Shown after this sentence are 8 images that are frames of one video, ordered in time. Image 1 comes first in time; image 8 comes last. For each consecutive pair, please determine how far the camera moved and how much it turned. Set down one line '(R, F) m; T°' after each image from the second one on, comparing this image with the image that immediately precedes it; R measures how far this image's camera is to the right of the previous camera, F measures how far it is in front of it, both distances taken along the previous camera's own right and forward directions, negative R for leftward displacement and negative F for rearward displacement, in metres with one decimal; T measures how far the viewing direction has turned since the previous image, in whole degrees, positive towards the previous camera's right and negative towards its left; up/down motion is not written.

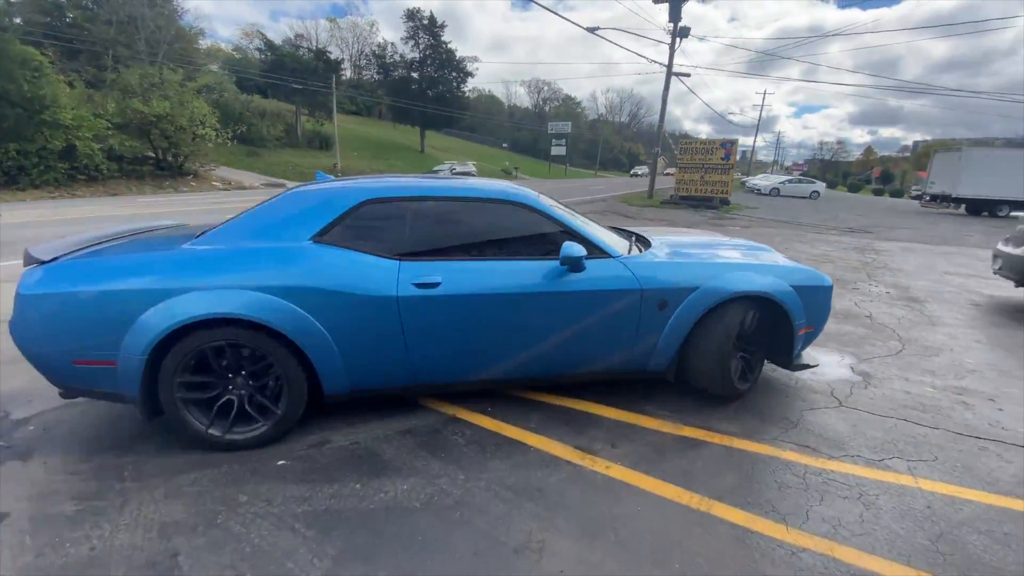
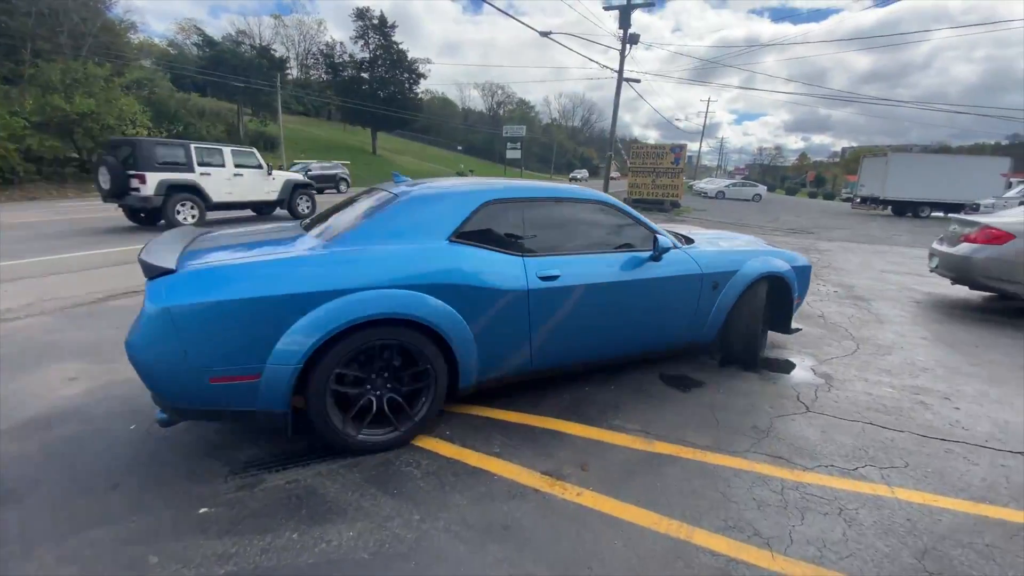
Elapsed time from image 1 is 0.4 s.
(0.0, +0.3) m; +5°
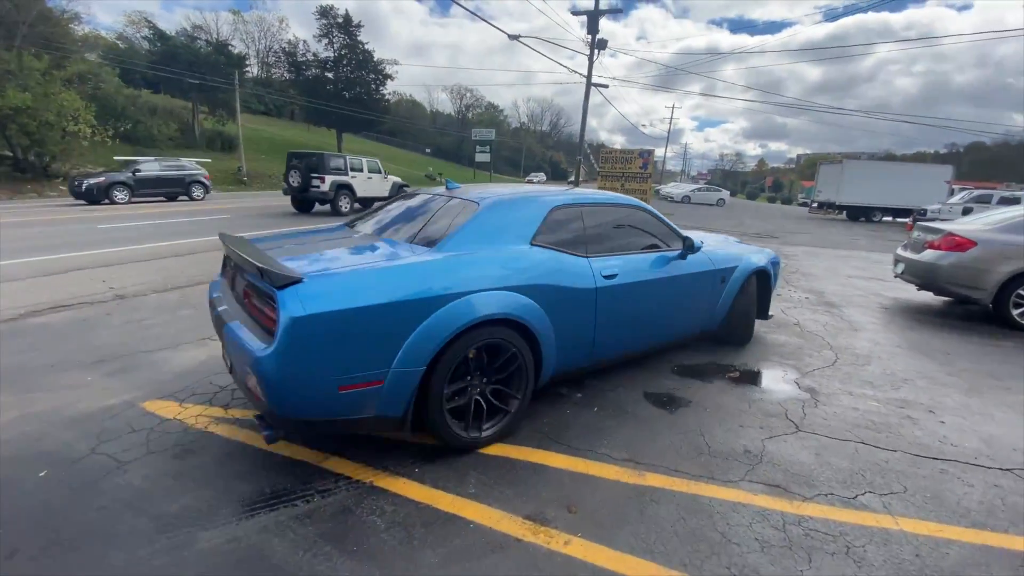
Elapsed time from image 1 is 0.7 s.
(0.0, +0.3) m; +4°
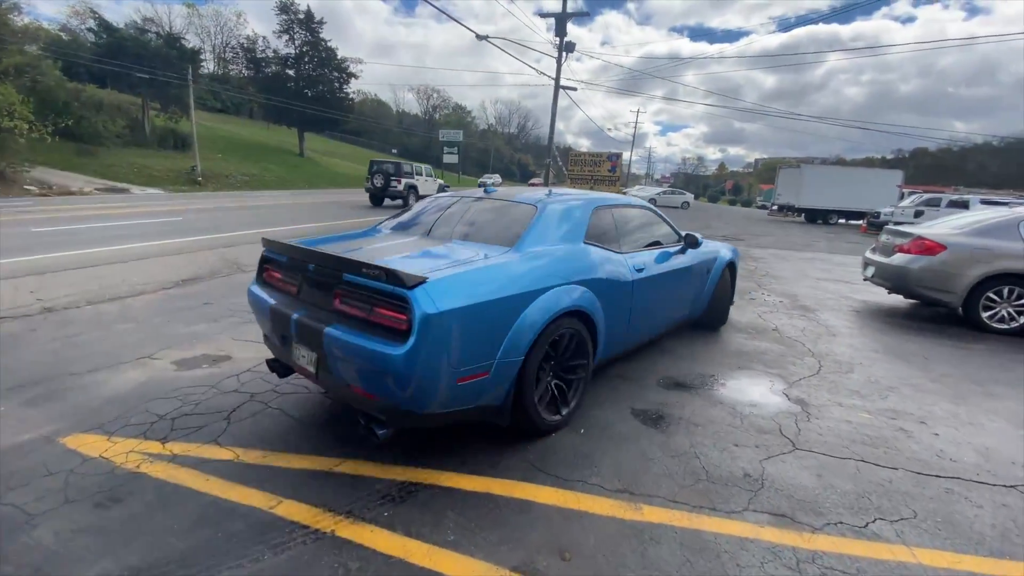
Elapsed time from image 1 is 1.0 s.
(-0.1, +0.3) m; +4°
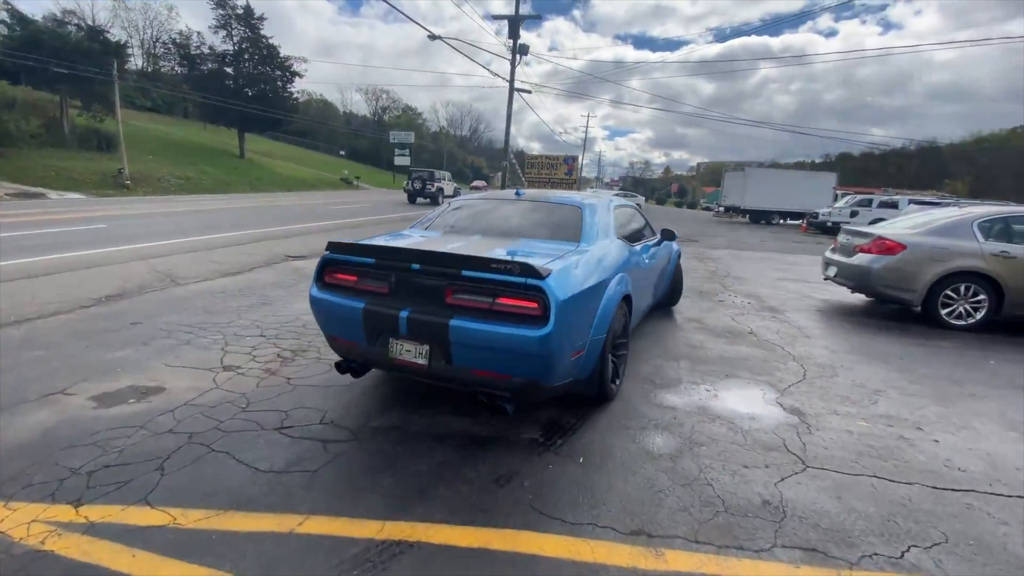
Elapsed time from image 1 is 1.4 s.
(-0.2, +0.4) m; +5°
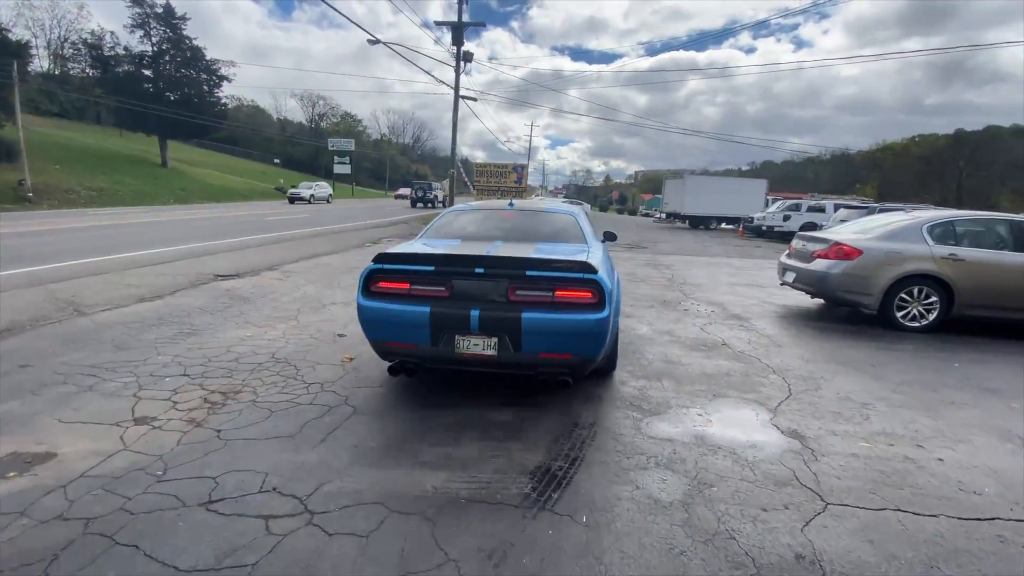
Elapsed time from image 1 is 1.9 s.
(-0.2, +0.5) m; +6°
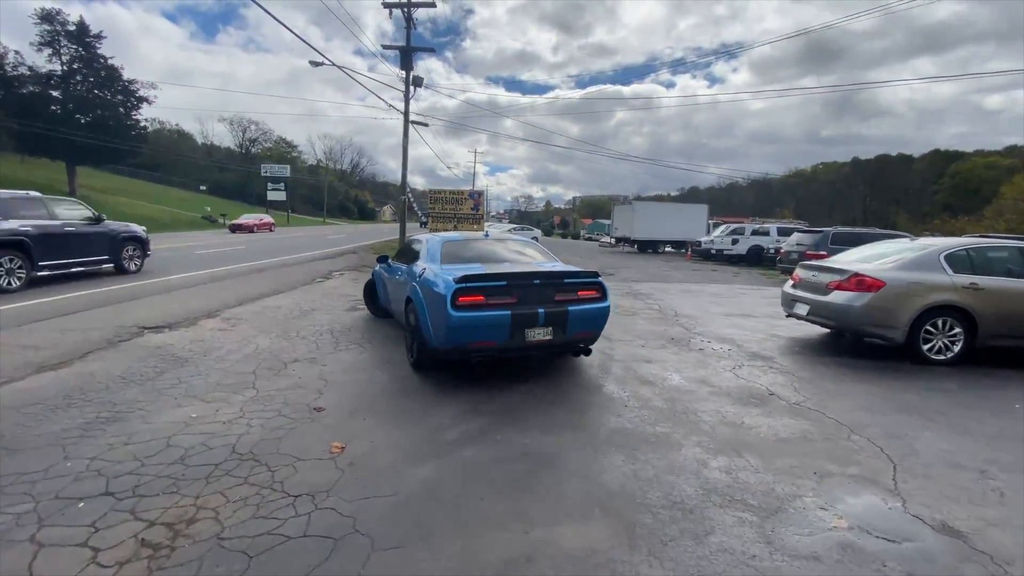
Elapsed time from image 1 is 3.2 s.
(-0.8, +1.0) m; +7°
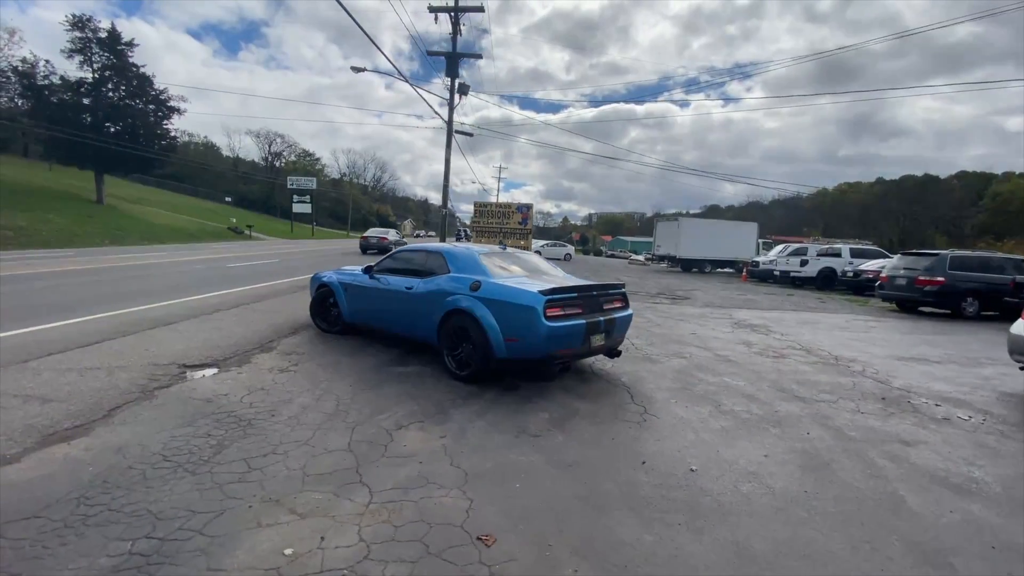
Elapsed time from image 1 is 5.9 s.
(-1.7, +1.8) m; -2°
